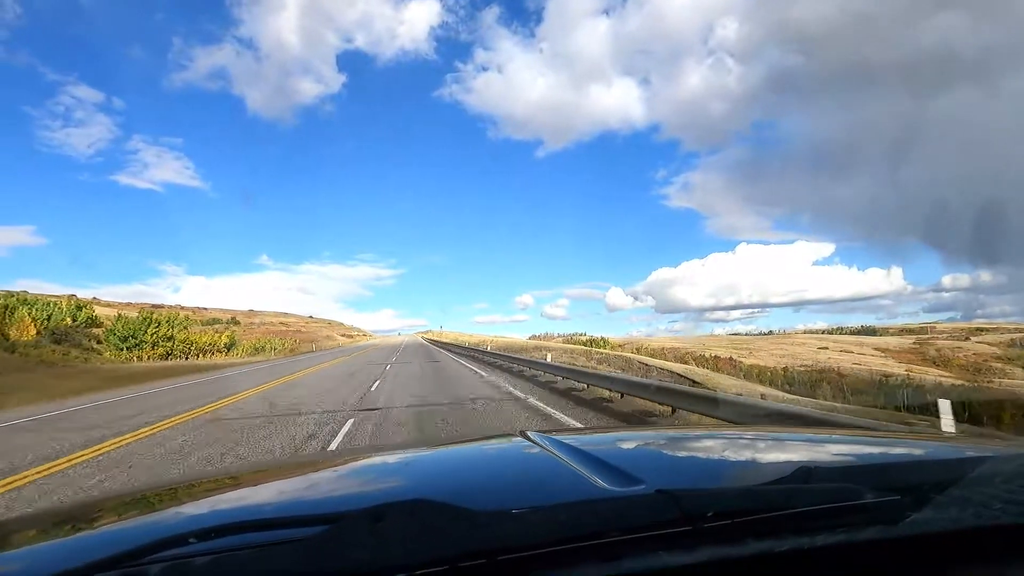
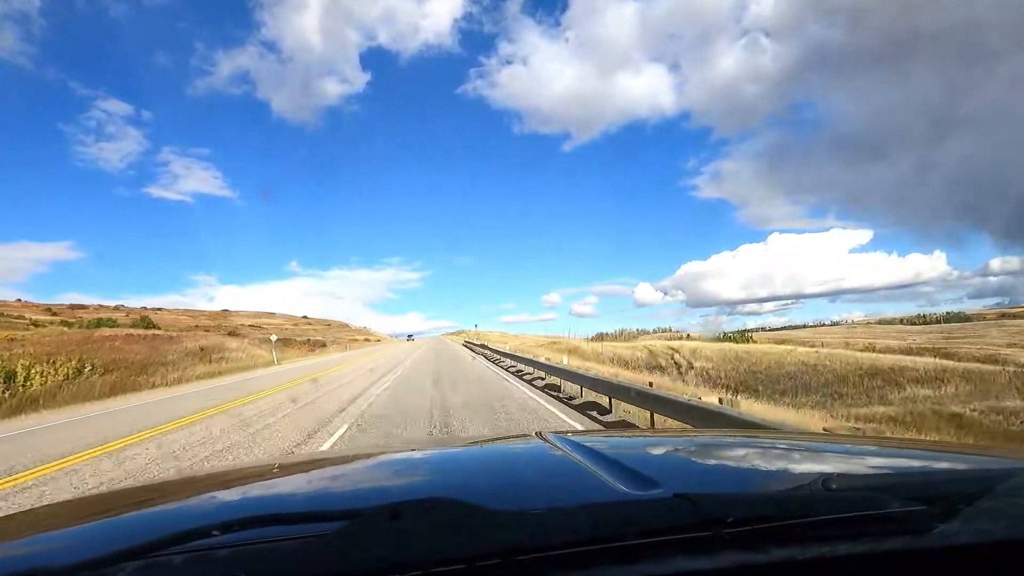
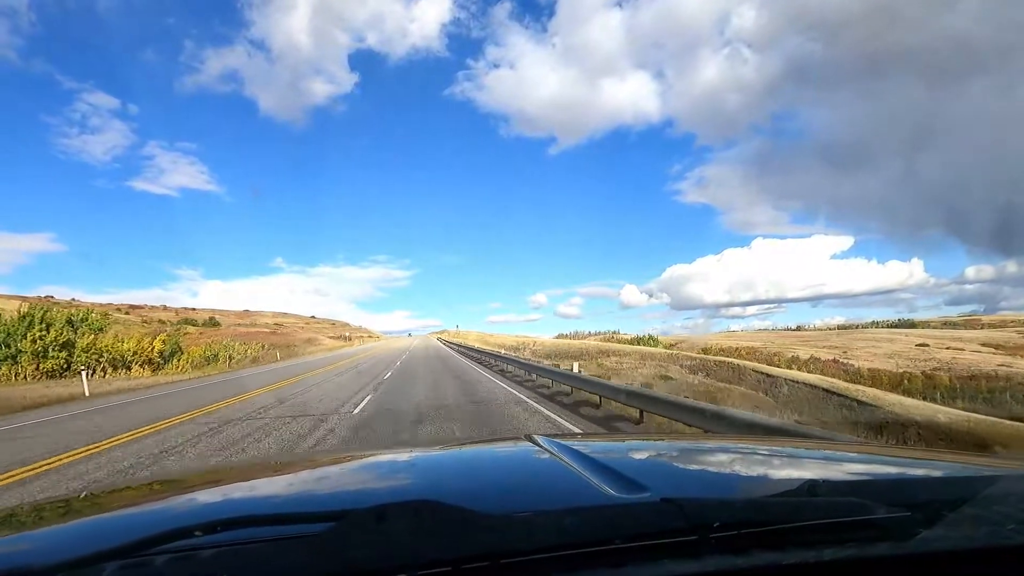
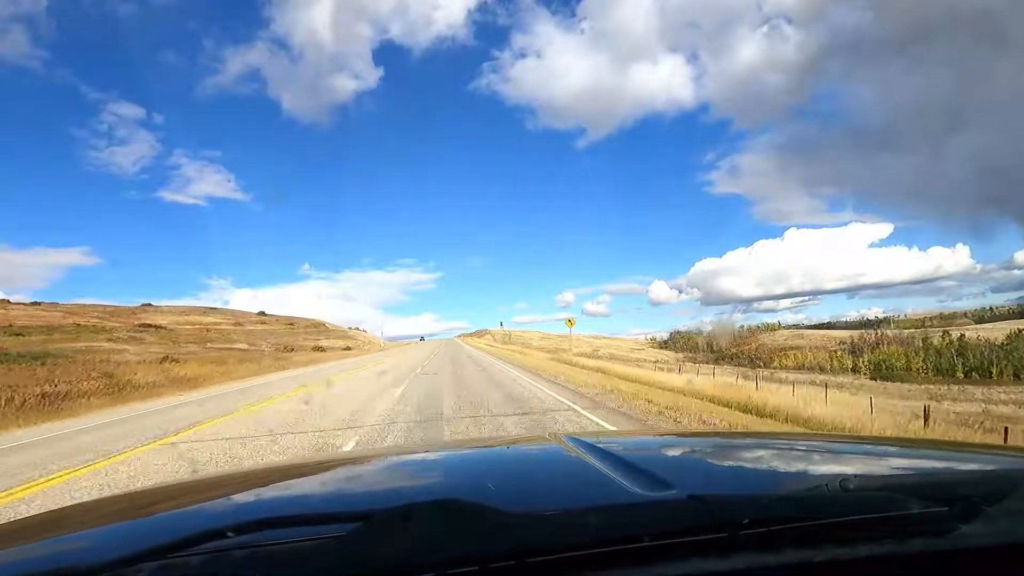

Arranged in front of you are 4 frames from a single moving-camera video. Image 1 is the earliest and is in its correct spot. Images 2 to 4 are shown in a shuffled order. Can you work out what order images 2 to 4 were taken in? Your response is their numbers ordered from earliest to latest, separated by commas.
3, 2, 4
